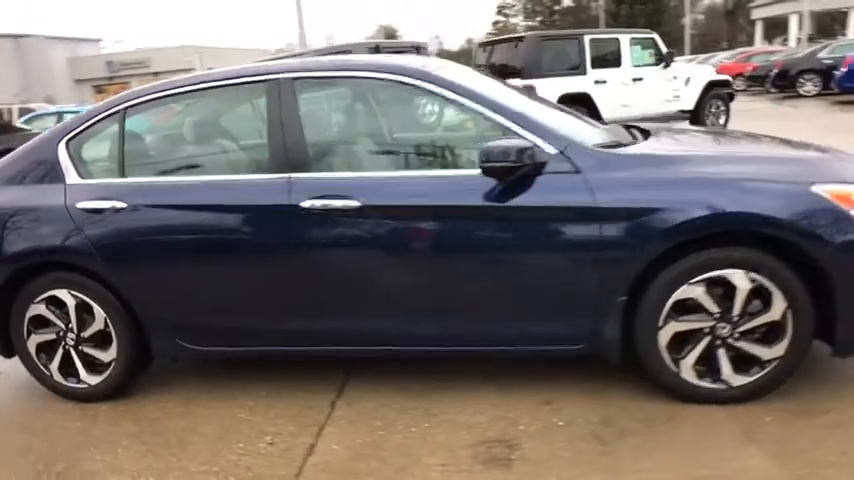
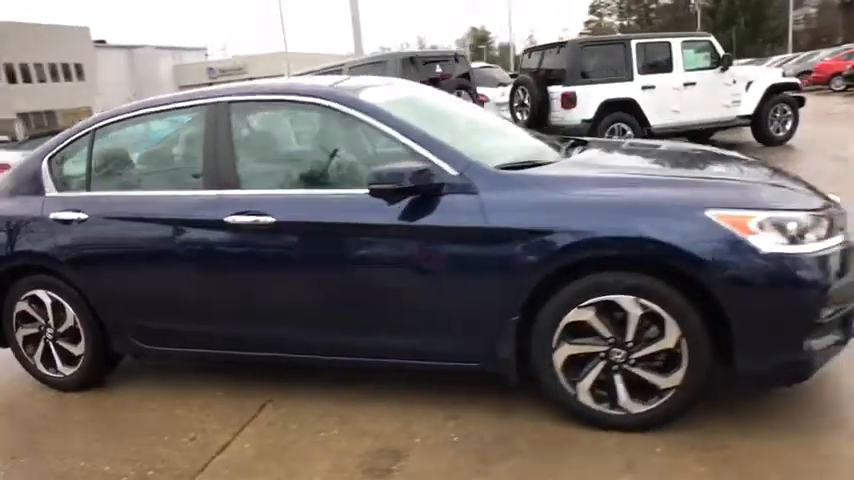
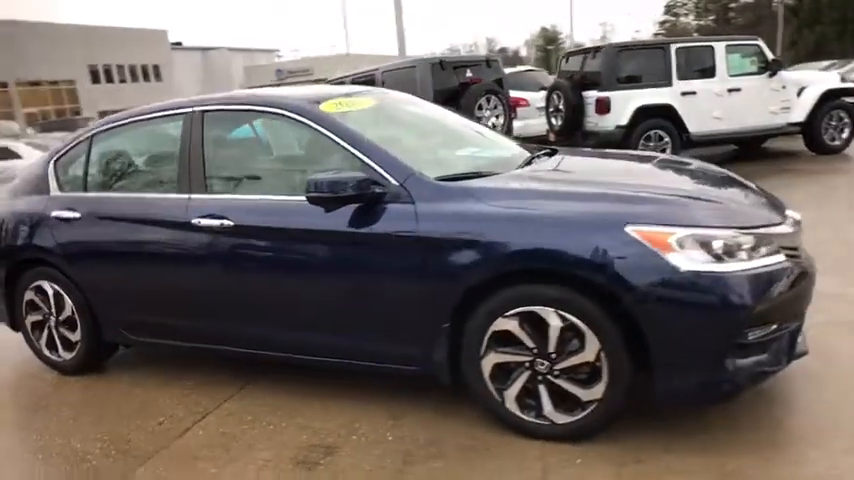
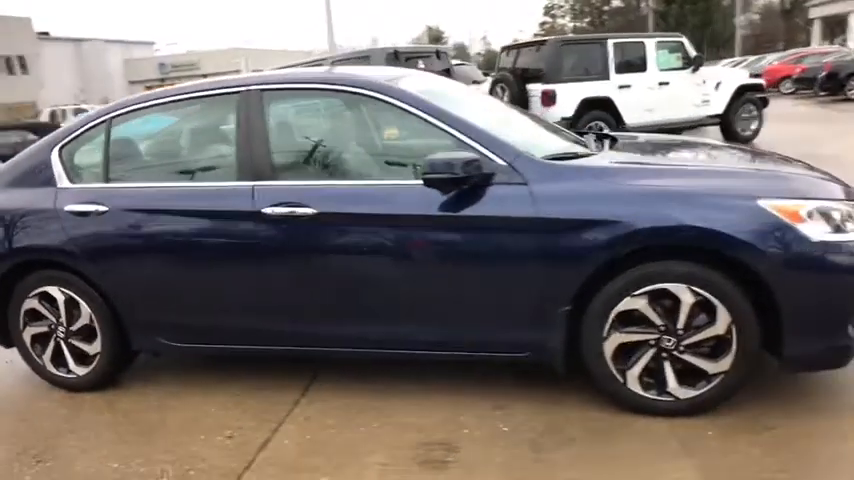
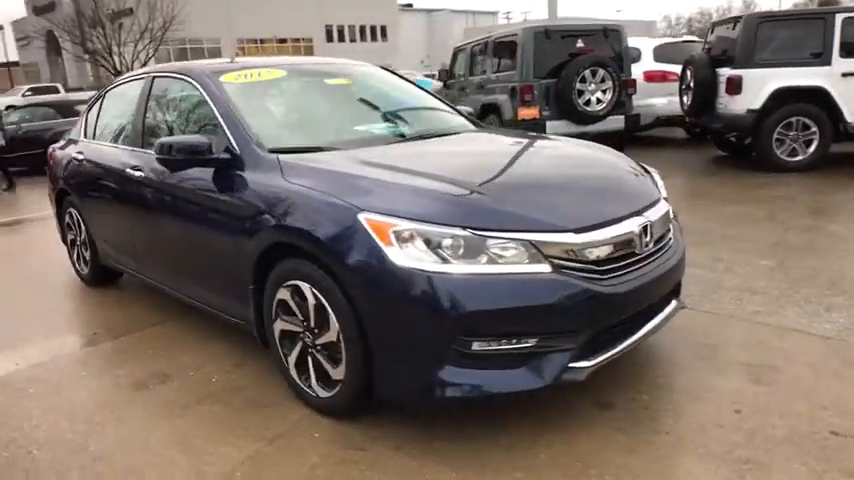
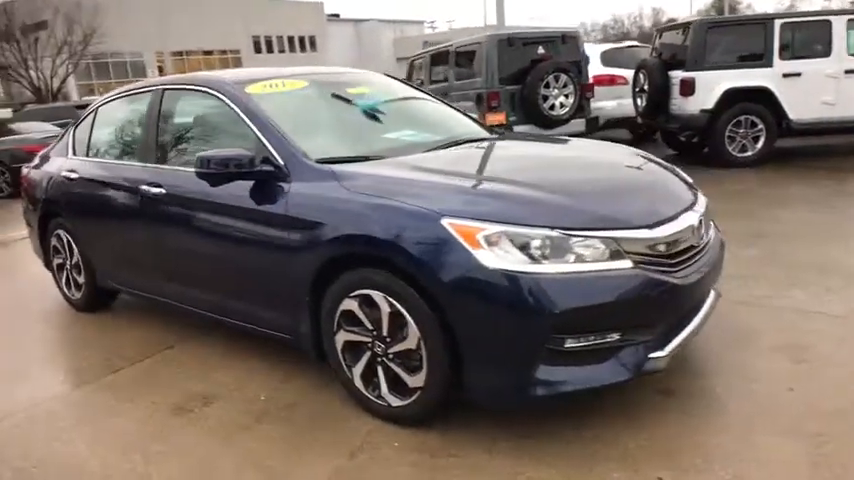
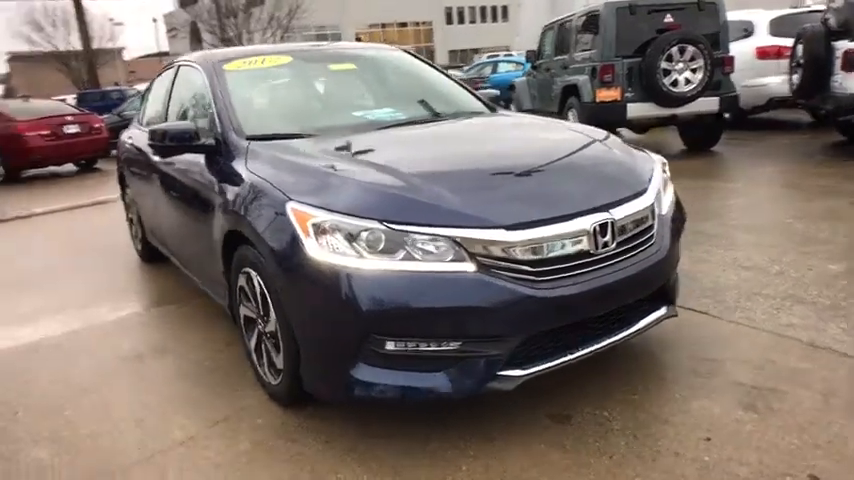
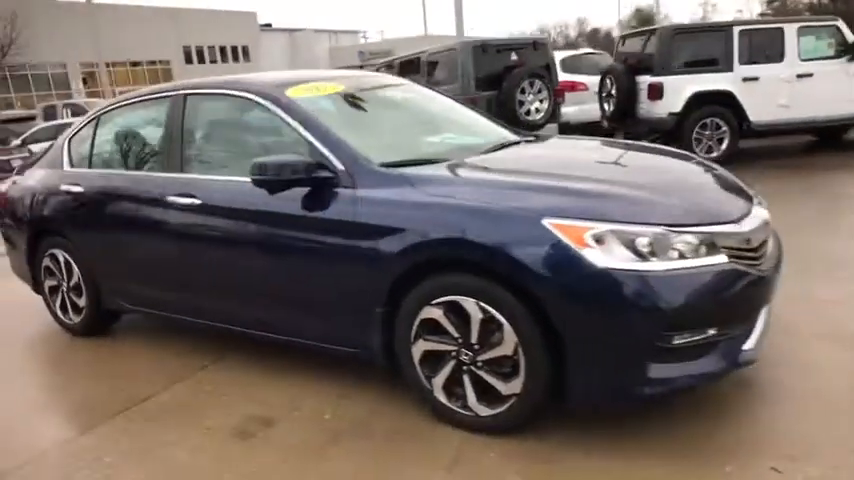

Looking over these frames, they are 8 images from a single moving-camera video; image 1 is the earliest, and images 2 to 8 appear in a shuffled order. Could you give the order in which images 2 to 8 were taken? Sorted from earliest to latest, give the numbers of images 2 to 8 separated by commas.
4, 2, 3, 8, 6, 5, 7
